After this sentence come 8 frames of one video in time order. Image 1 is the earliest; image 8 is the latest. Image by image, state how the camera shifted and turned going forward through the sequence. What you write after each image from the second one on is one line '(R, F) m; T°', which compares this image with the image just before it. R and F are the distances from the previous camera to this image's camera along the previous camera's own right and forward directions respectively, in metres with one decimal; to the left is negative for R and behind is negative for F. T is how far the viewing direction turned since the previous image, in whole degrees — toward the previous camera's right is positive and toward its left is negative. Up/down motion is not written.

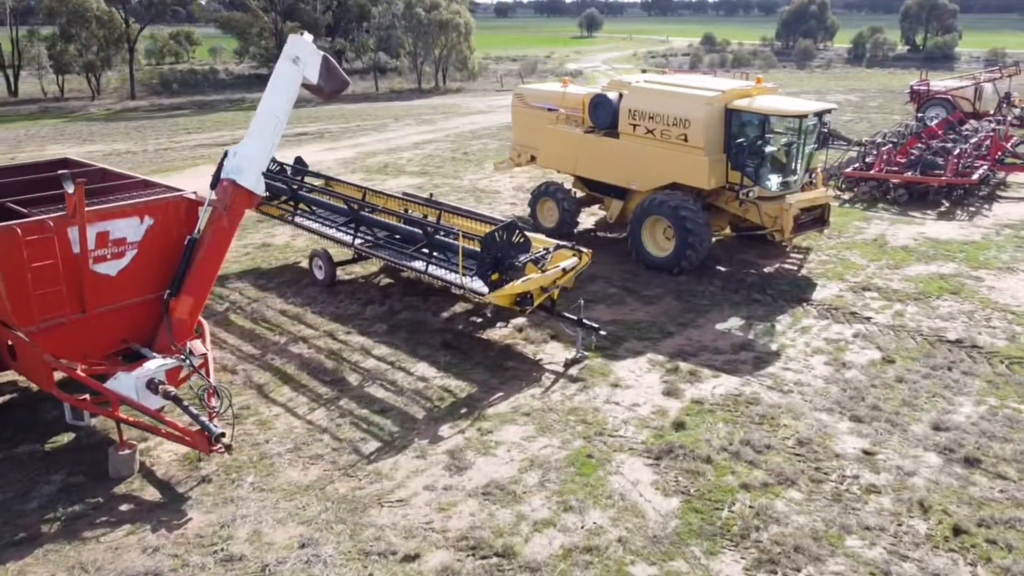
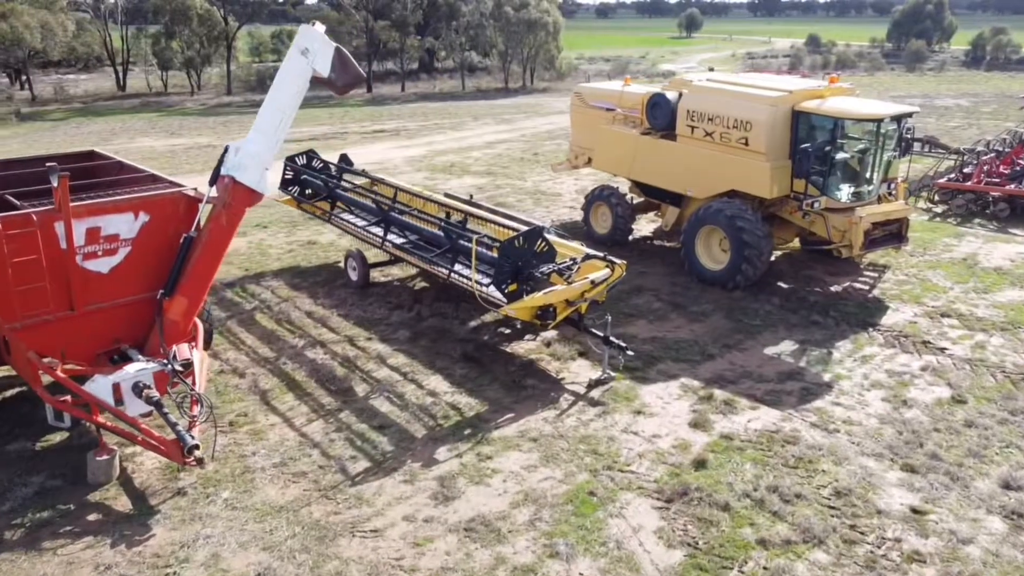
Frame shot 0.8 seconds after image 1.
(+0.6, +0.6) m; -6°
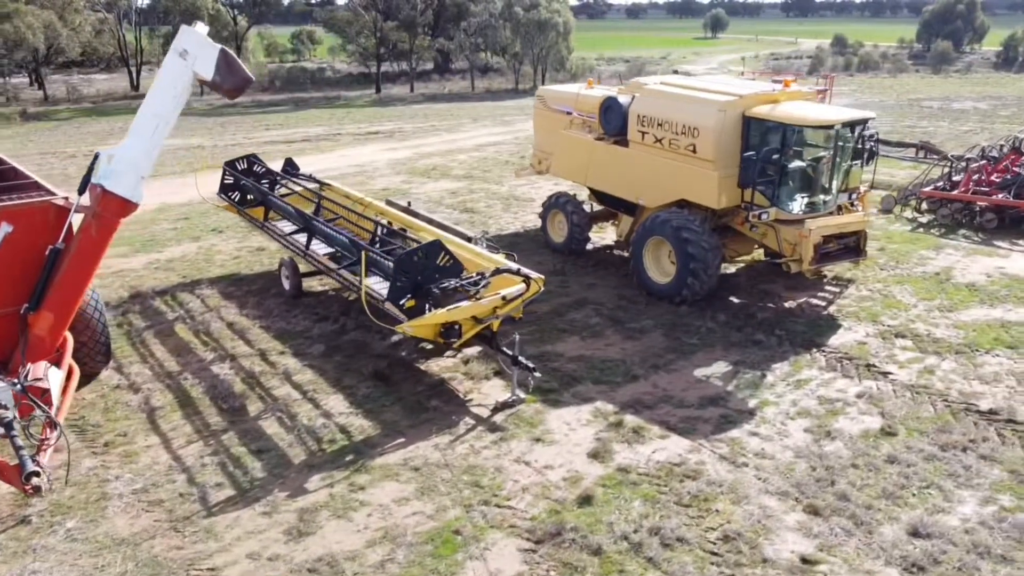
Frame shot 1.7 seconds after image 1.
(+1.1, +0.4) m; -2°
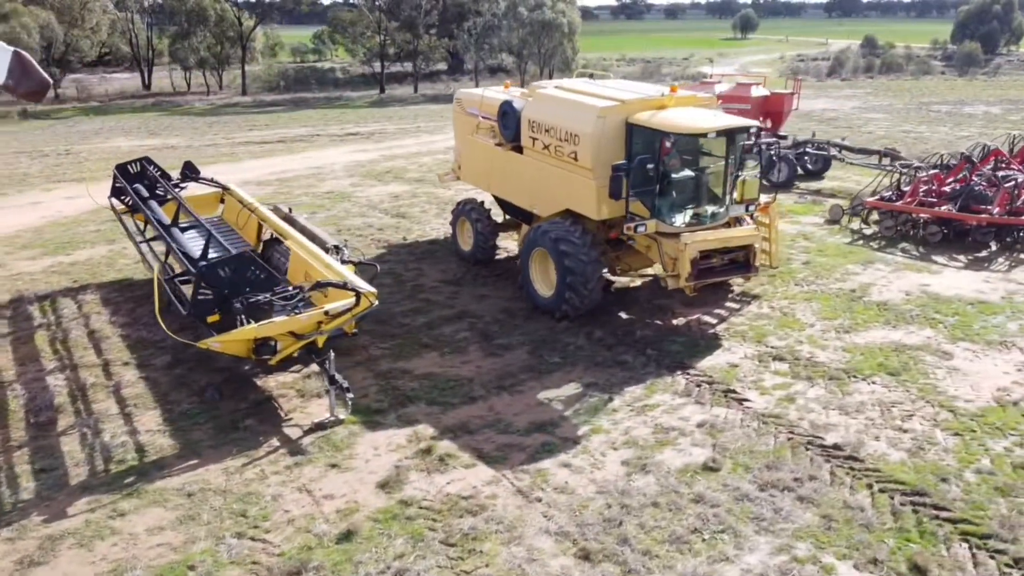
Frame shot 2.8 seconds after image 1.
(+1.8, +0.4) m; -3°
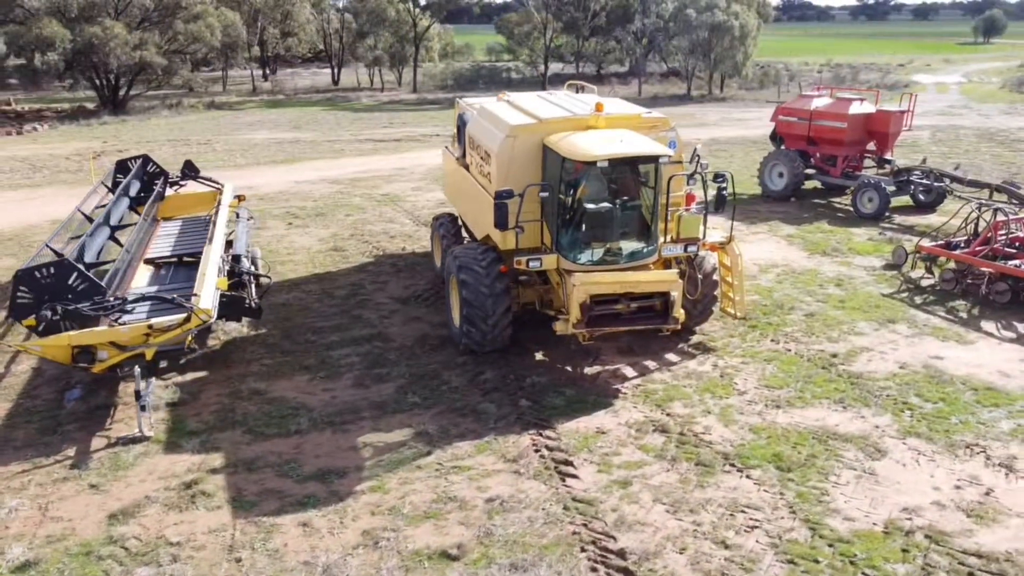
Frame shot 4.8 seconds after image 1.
(+2.9, +1.1) m; -15°
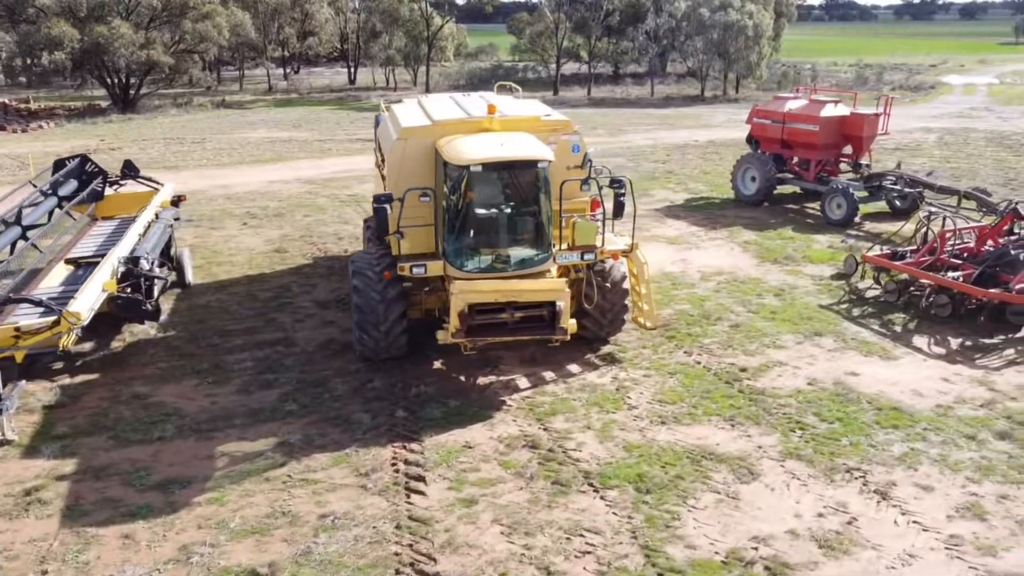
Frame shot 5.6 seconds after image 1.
(+1.3, +0.2) m; -3°
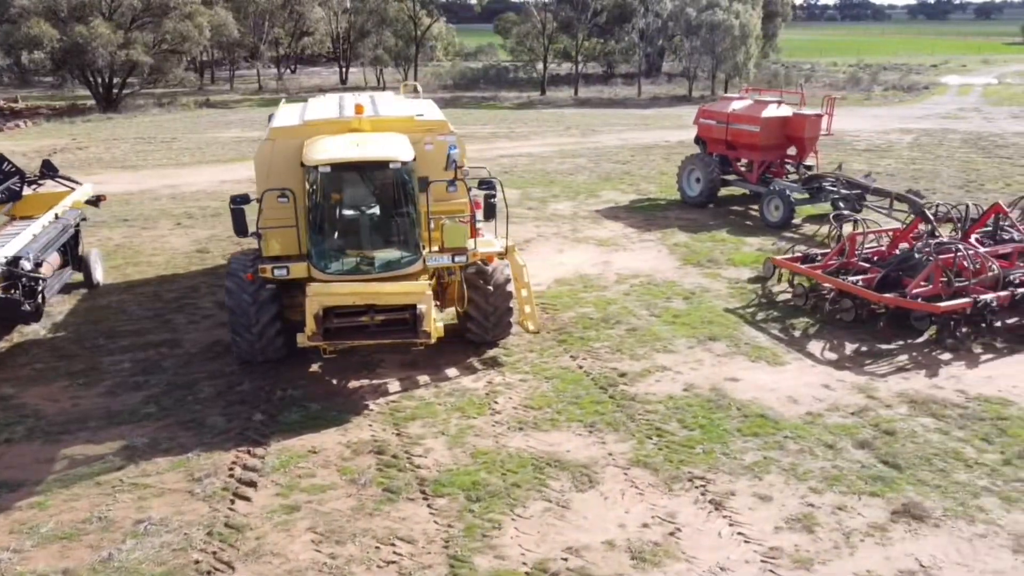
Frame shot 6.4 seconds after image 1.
(+1.3, +0.1) m; -1°
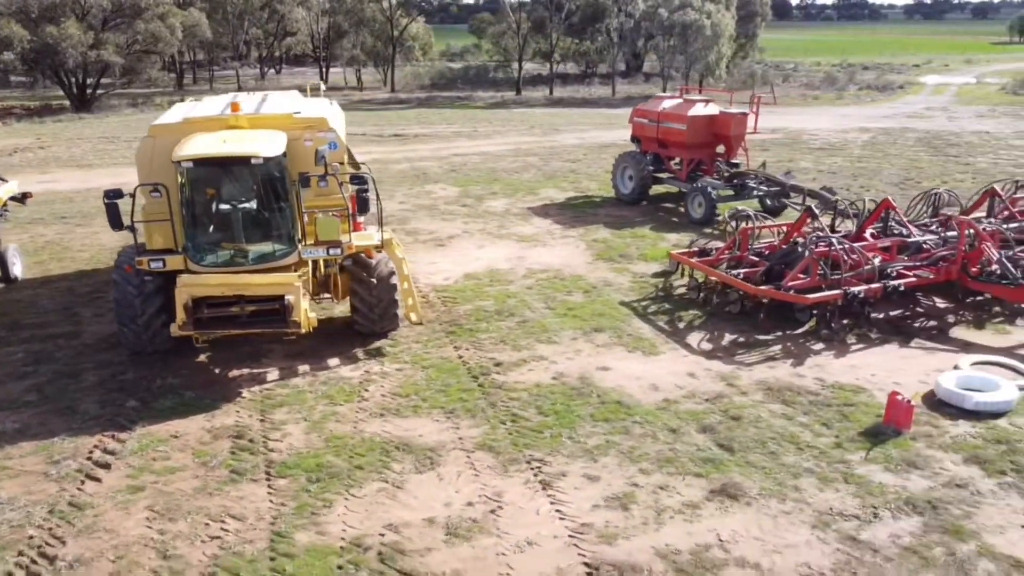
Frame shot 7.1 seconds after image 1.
(+1.2, -0.2) m; 0°
